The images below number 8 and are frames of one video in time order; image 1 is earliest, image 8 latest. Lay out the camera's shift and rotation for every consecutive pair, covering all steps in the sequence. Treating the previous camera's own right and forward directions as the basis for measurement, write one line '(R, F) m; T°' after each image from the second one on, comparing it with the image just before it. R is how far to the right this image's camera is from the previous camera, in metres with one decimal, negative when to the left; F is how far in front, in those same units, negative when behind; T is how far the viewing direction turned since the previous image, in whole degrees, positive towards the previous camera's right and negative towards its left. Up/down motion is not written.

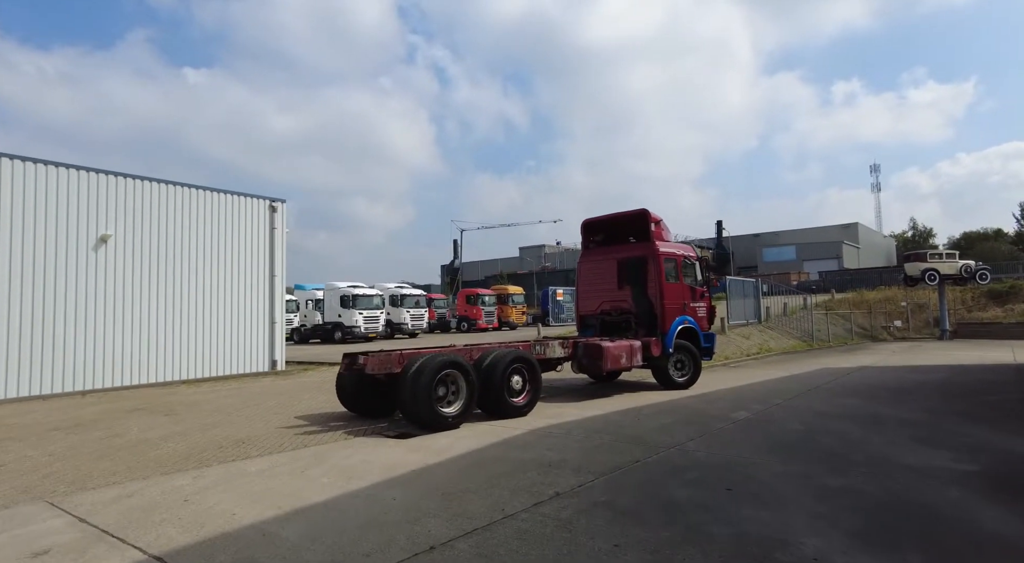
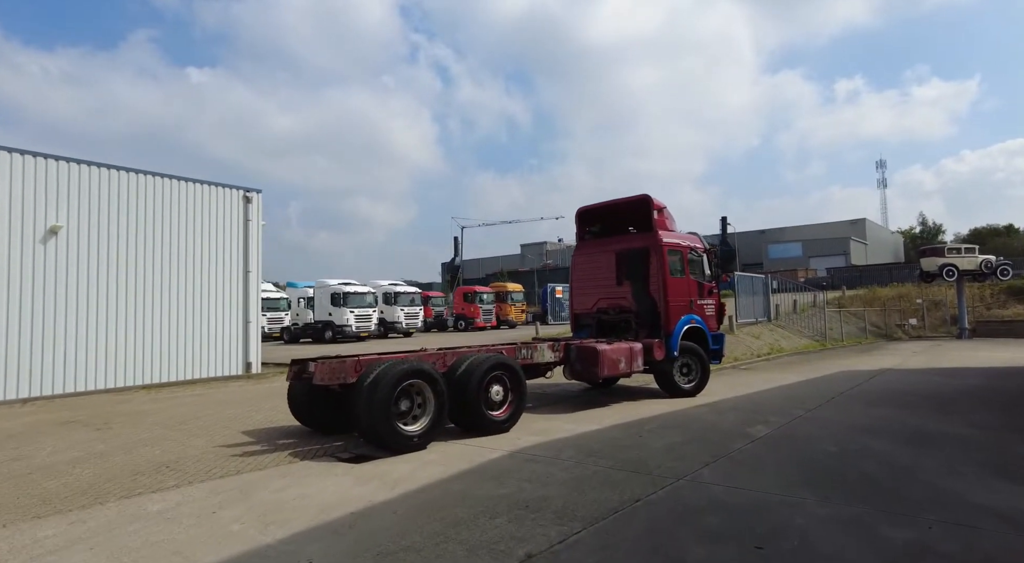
(+0.3, +1.3) m; 0°
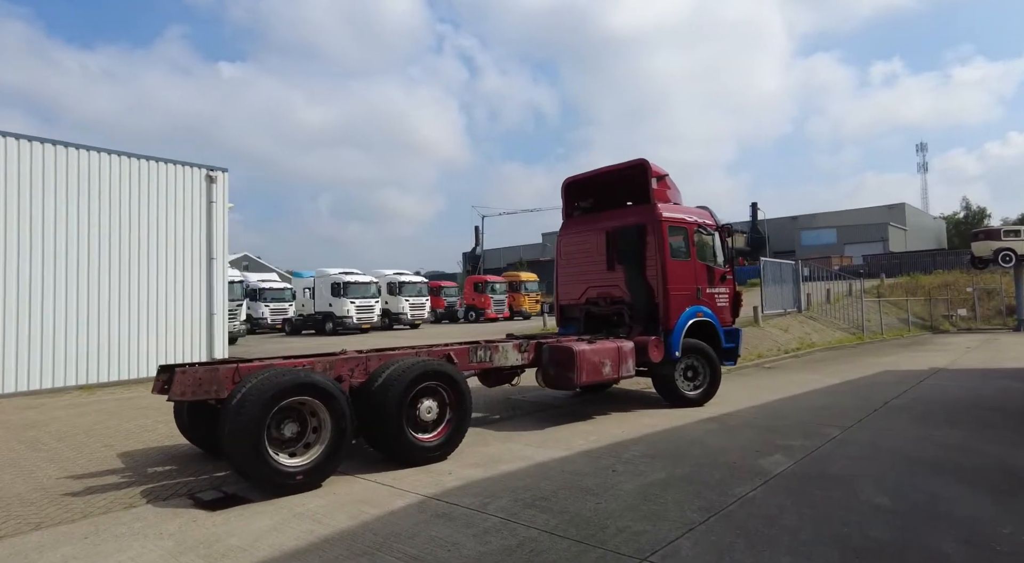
(+0.9, +2.0) m; -3°
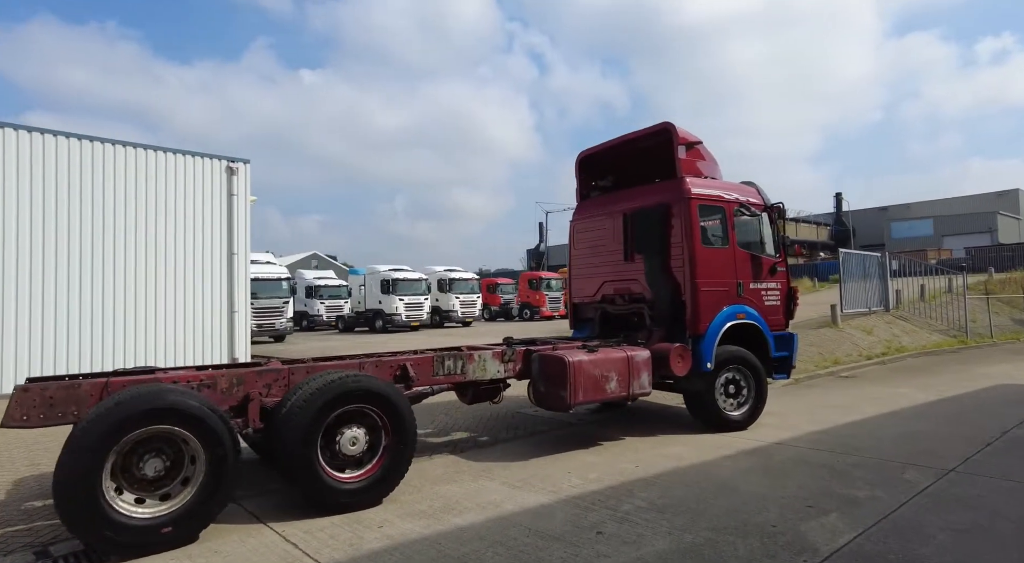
(+0.9, +1.6) m; -7°
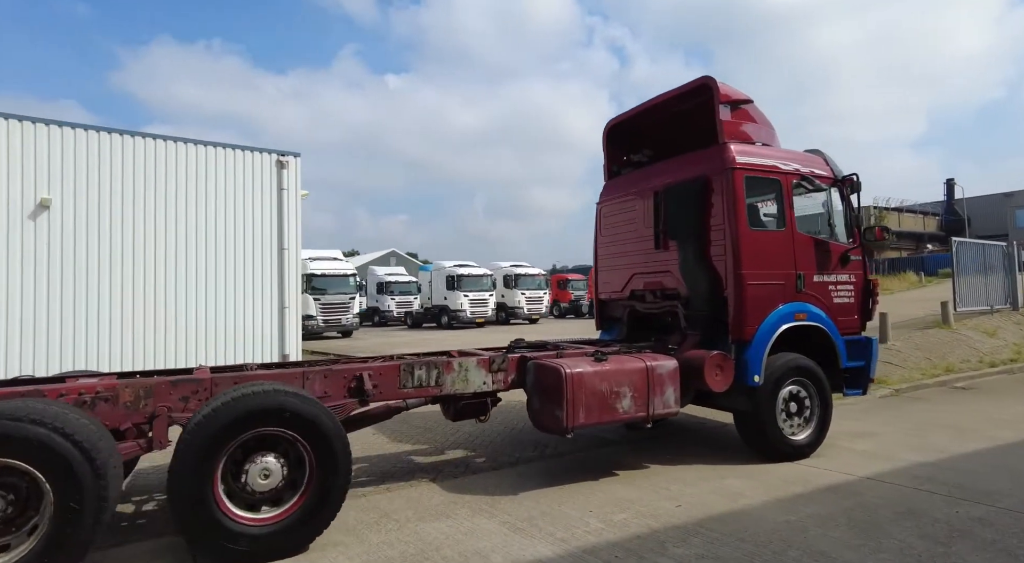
(+0.8, +1.2) m; -8°
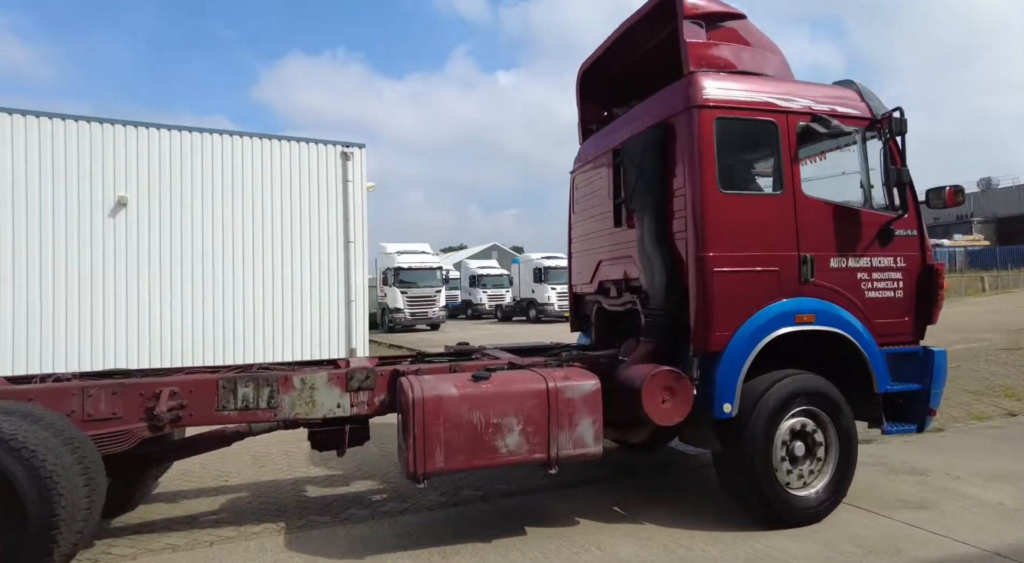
(+1.6, +1.5) m; -11°
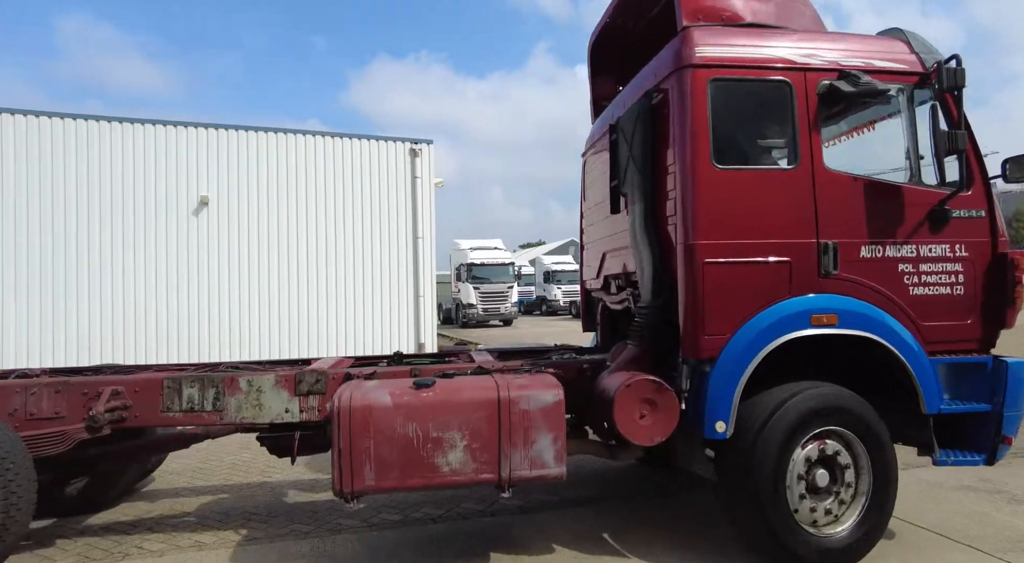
(+0.7, +0.5) m; -8°
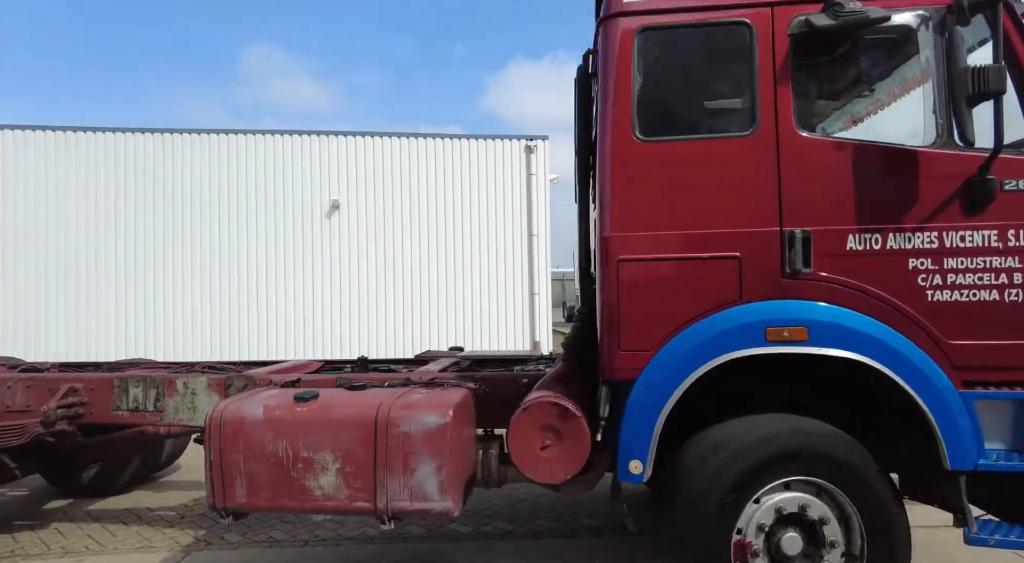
(+1.2, +0.6) m; -14°
